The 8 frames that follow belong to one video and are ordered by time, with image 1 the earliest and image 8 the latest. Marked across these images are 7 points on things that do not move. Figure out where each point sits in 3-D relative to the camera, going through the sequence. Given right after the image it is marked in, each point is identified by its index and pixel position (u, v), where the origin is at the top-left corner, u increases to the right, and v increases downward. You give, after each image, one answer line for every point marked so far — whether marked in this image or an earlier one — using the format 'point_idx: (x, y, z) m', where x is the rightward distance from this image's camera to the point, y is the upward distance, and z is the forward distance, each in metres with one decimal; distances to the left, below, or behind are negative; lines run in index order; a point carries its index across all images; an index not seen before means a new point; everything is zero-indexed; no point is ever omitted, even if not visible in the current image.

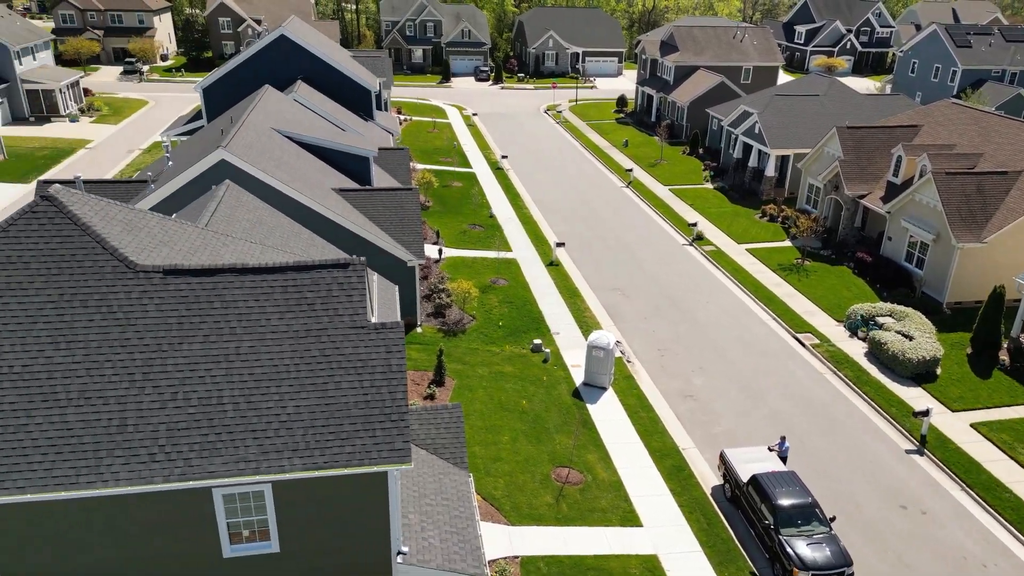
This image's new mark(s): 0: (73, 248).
0: (-7.6, +0.7, +12.7) m
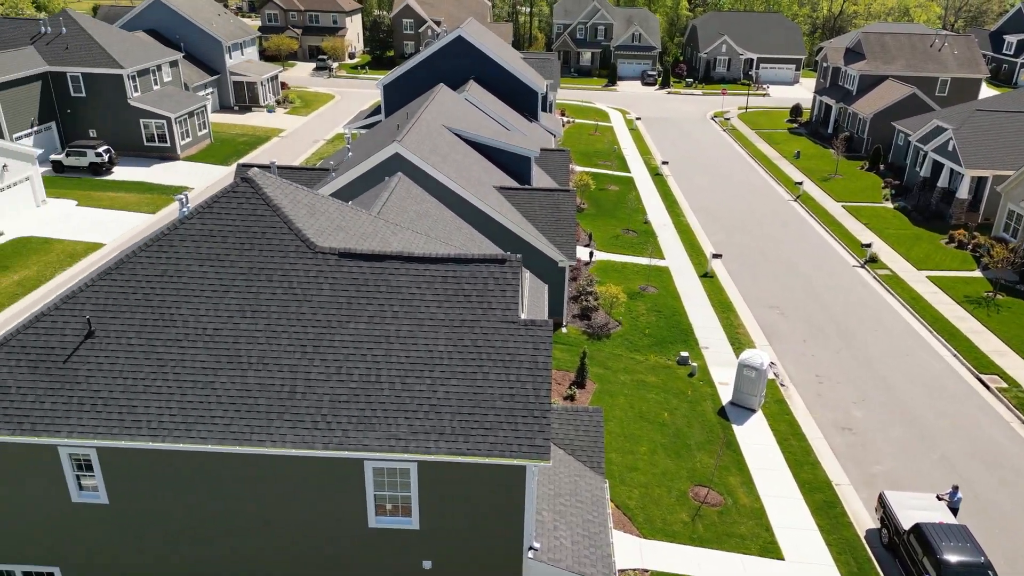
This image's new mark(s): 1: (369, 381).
0: (-4.7, +1.2, +14.0) m
1: (-2.5, -1.7, +12.8) m
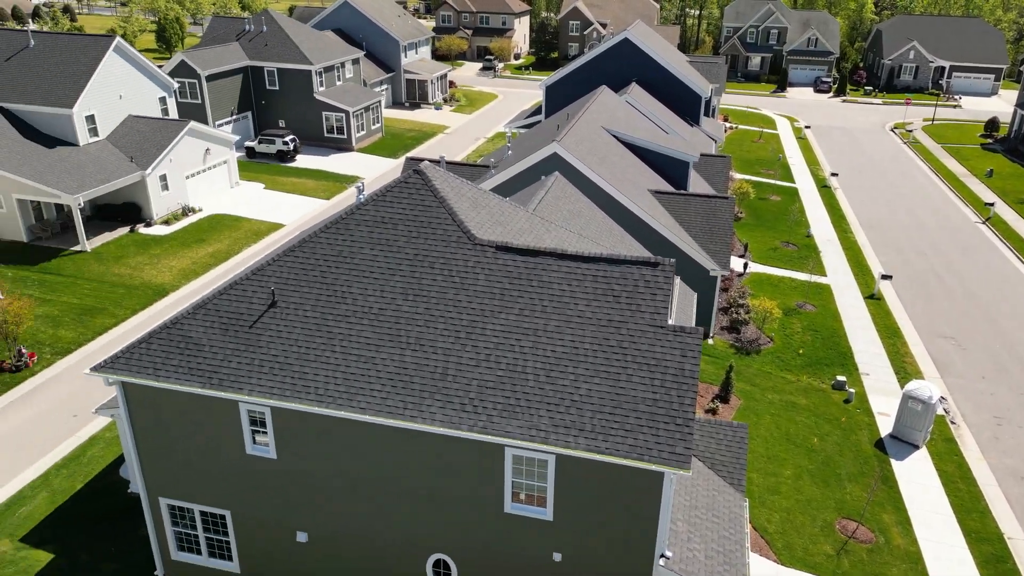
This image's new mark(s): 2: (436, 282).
0: (-1.6, +1.4, +14.8) m
1: (+0.1, -1.5, +13.2) m
2: (-1.4, +0.1, +14.2) m
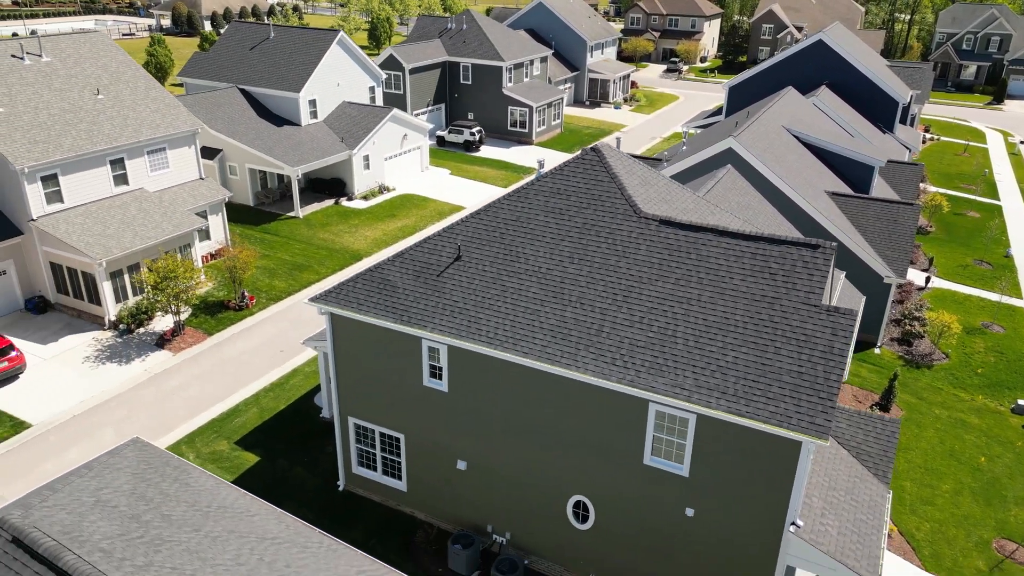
0: (+2.0, +2.2, +16.3) m
1: (+3.0, -0.9, +14.3) m
2: (+1.9, +0.8, +15.6) m
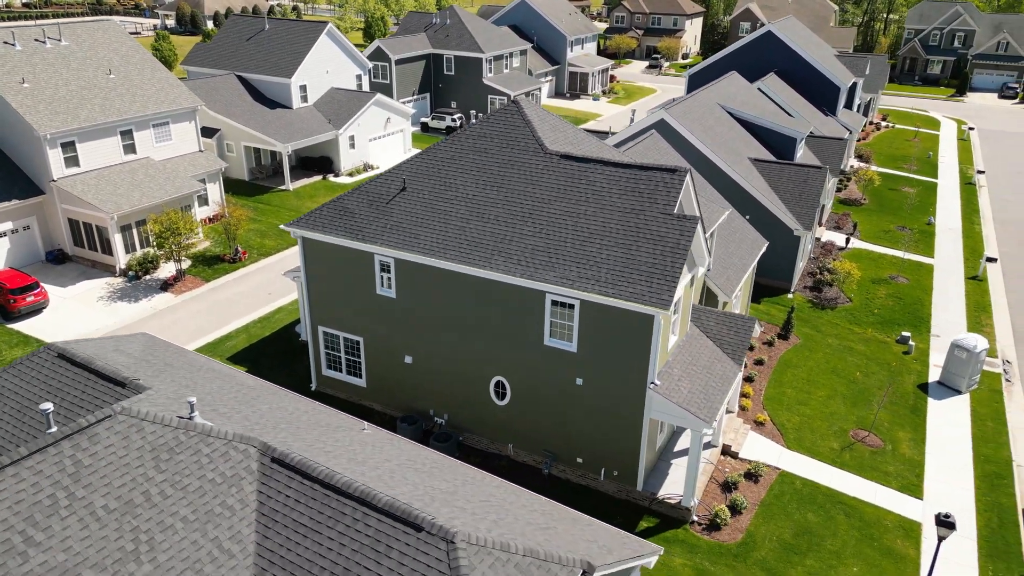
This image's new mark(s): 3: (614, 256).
0: (+0.1, +4.3, +20.3) m
1: (+1.2, +1.2, +18.3) m
2: (+0.1, +2.9, +19.6) m
3: (+2.5, +0.8, +17.7) m
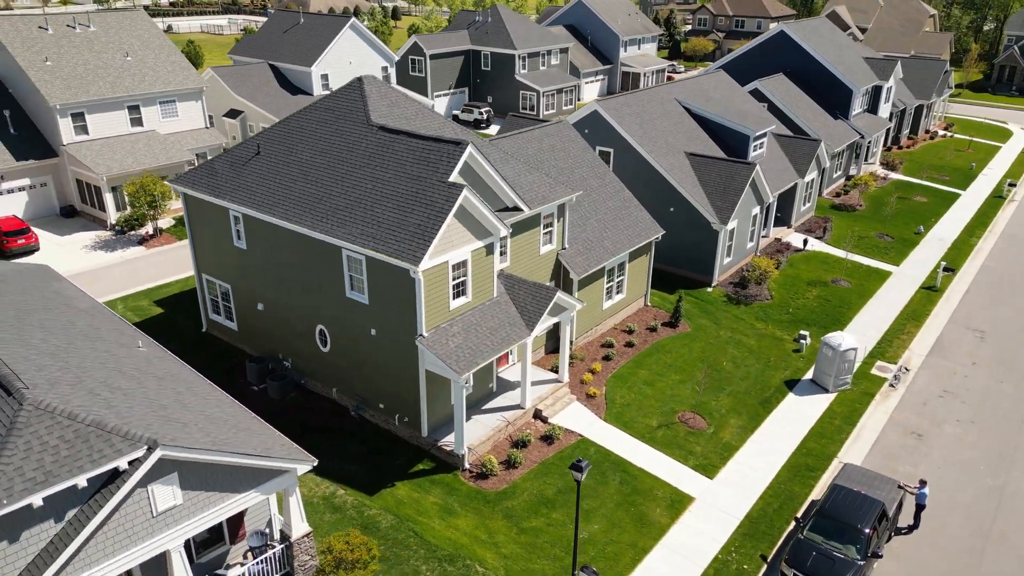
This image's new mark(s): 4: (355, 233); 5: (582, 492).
0: (-4.7, +5.5, +22.3) m
1: (-4.2, +2.4, +20.2) m
2: (-5.0, +4.2, +21.7) m
3: (-3.1, +1.9, +19.4) m
4: (-4.1, +1.5, +19.6) m
5: (+1.8, -5.4, +19.4) m
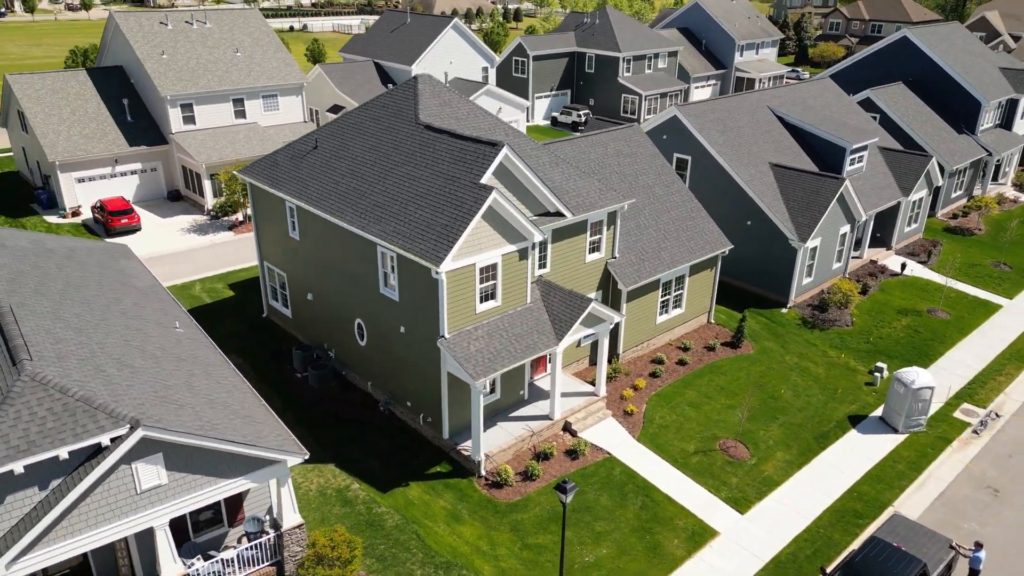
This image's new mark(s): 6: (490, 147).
0: (-3.1, +5.6, +22.5) m
1: (-3.2, +2.5, +20.3) m
2: (-3.6, +4.3, +21.9) m
3: (-2.2, +1.9, +19.3) m
4: (-3.2, +1.6, +19.7) m
5: (+2.2, -5.7, +18.6) m
6: (-0.5, +3.8, +19.4) m
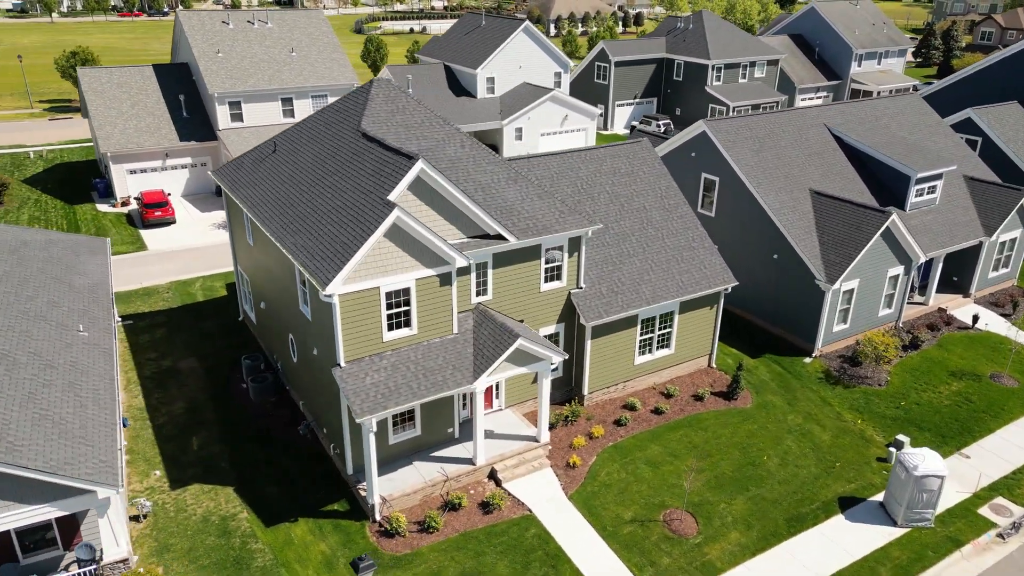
0: (-4.2, +5.1, +21.1) m
1: (-4.9, +2.0, +19.0) m
2: (-4.9, +3.8, +20.6) m
3: (-4.2, +1.4, +17.8) m
4: (-5.1, +1.1, +18.4) m
5: (-0.6, -6.6, +16.4) m
6: (-2.3, +3.1, +17.6) m
